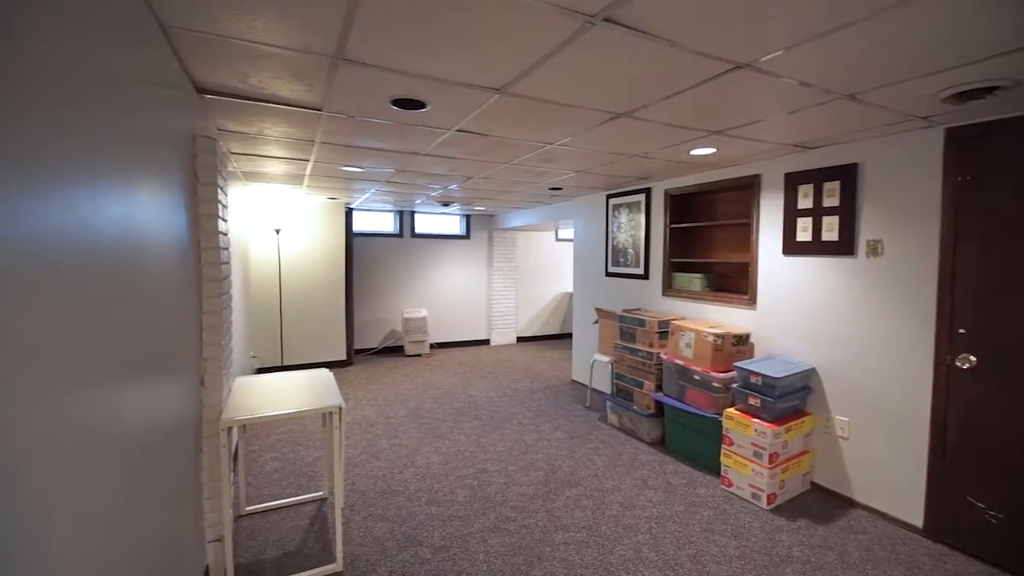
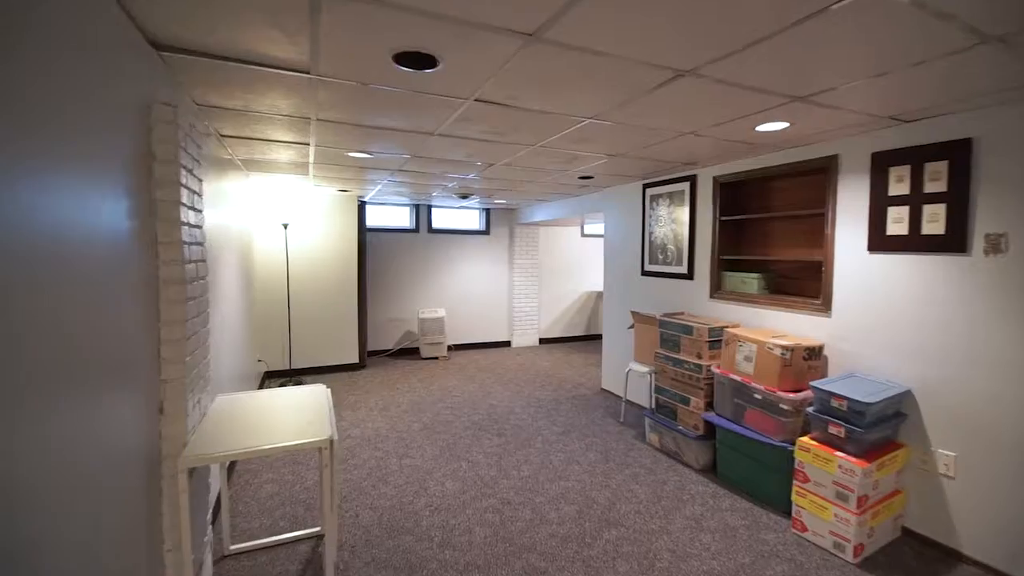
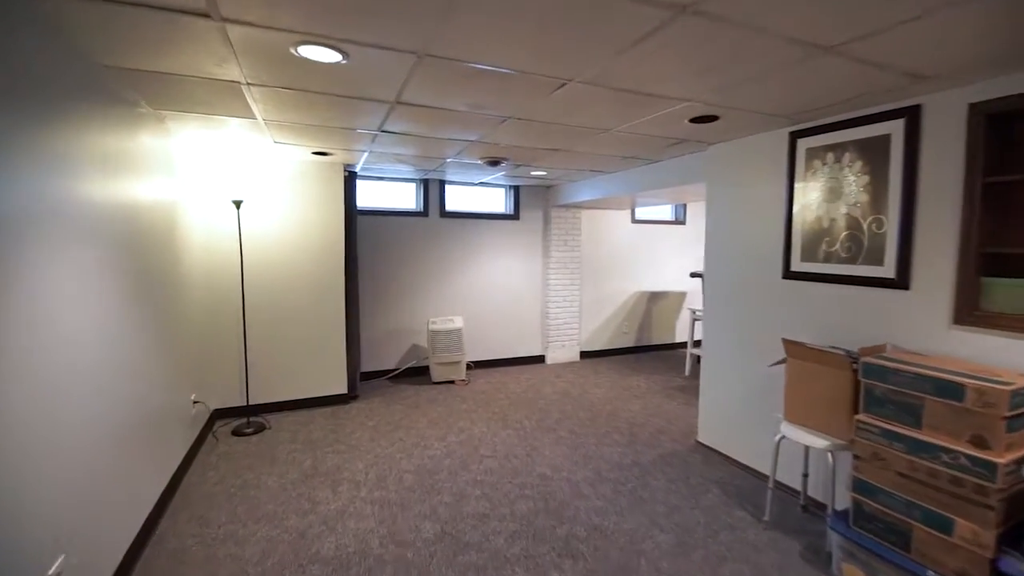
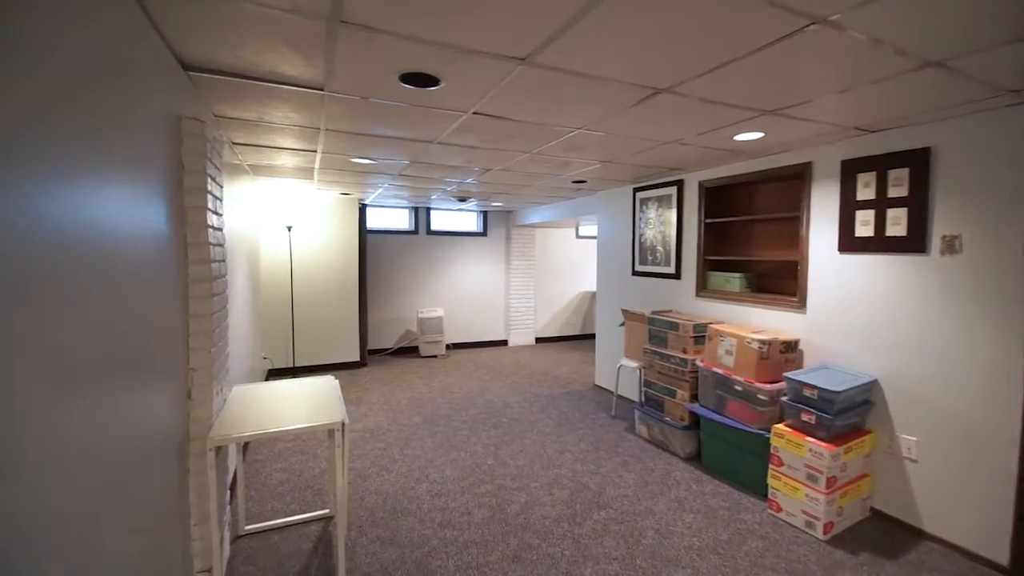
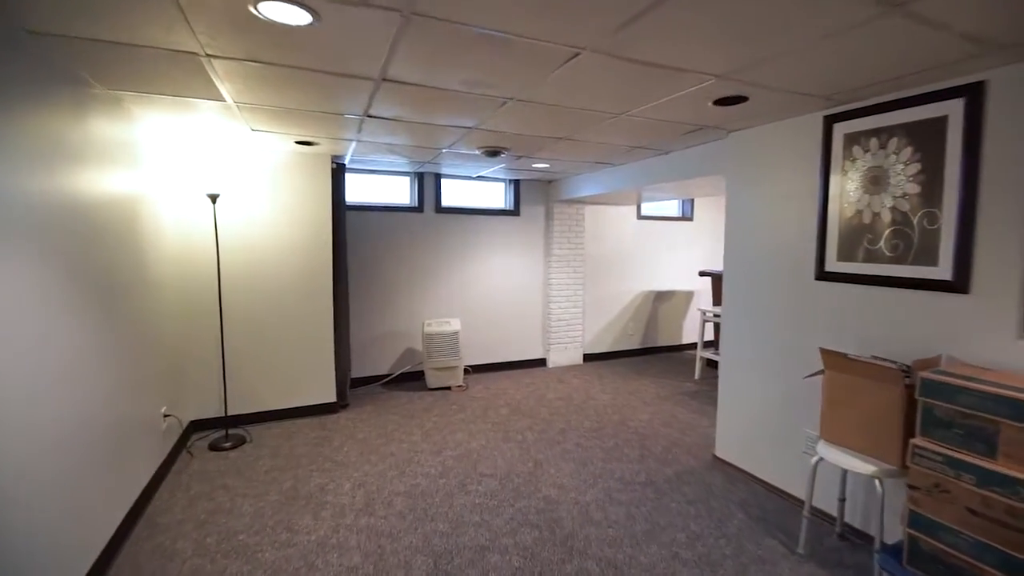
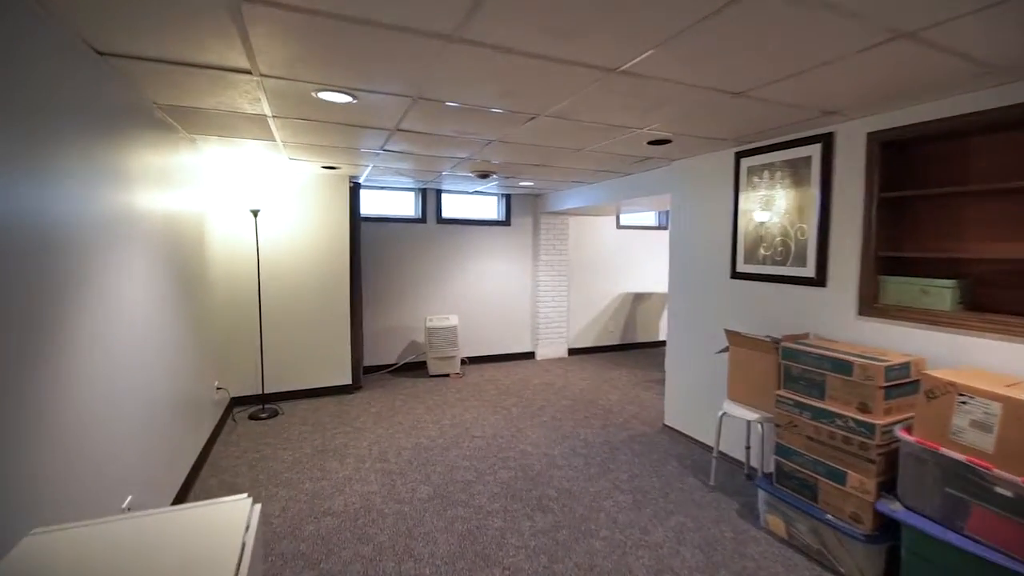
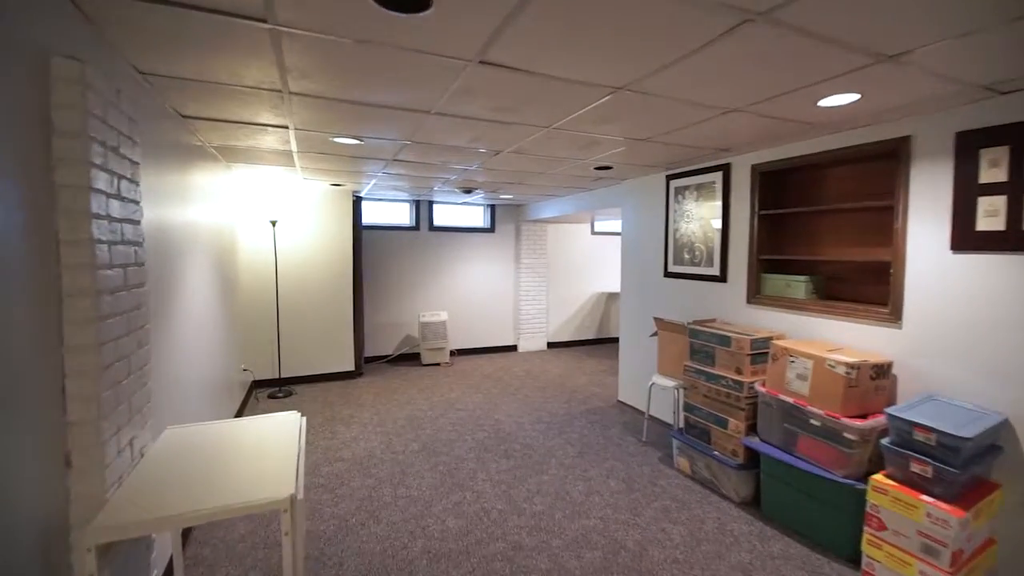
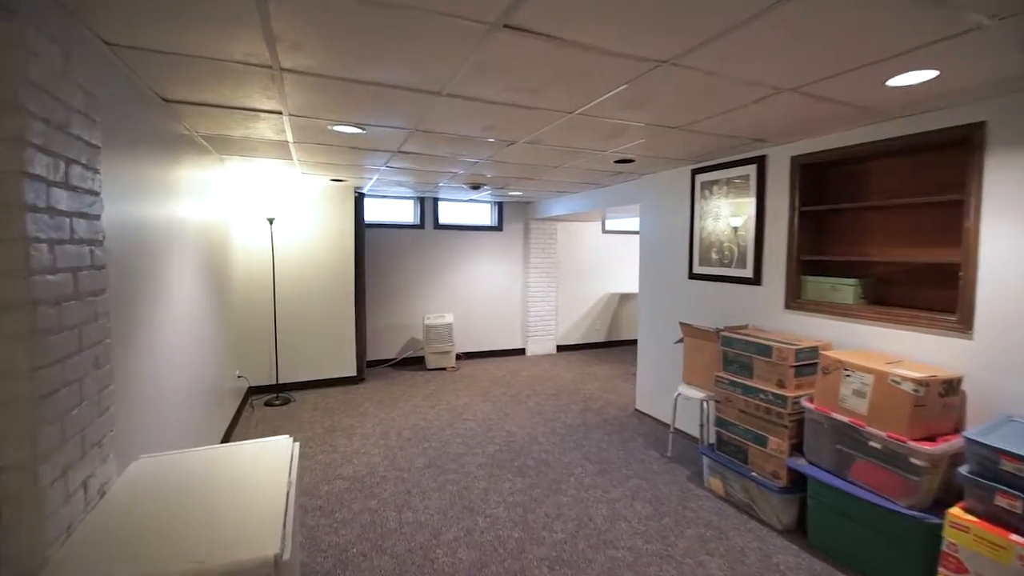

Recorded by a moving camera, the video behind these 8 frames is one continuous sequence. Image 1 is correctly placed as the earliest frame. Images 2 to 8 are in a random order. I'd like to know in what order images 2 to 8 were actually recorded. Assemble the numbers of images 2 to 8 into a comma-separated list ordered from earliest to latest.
4, 2, 7, 8, 6, 3, 5
